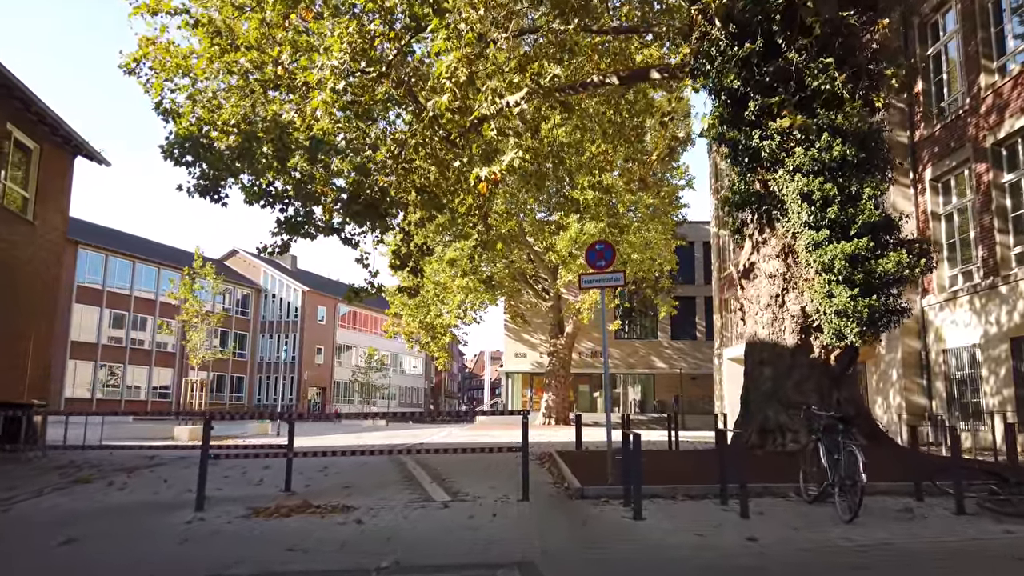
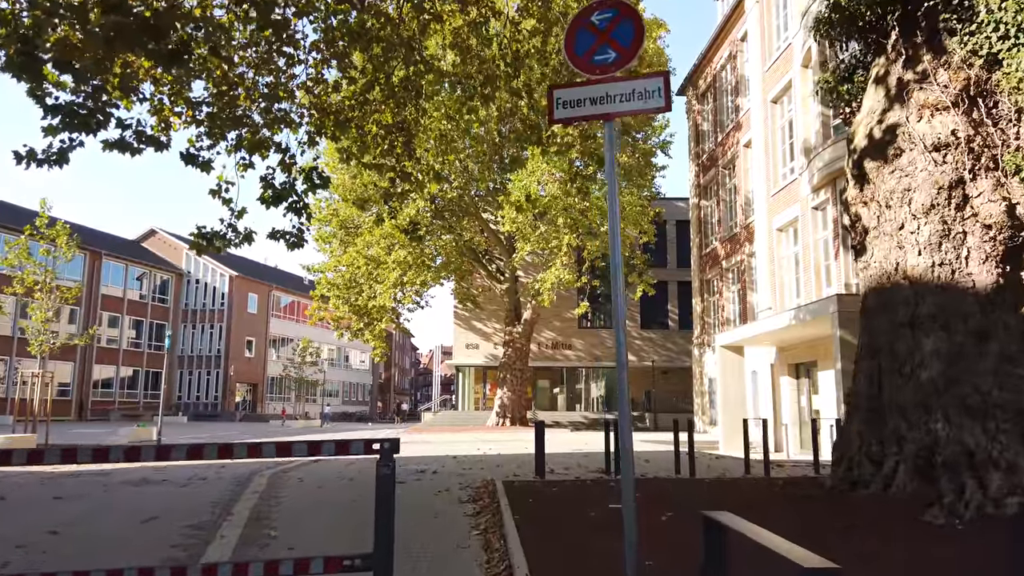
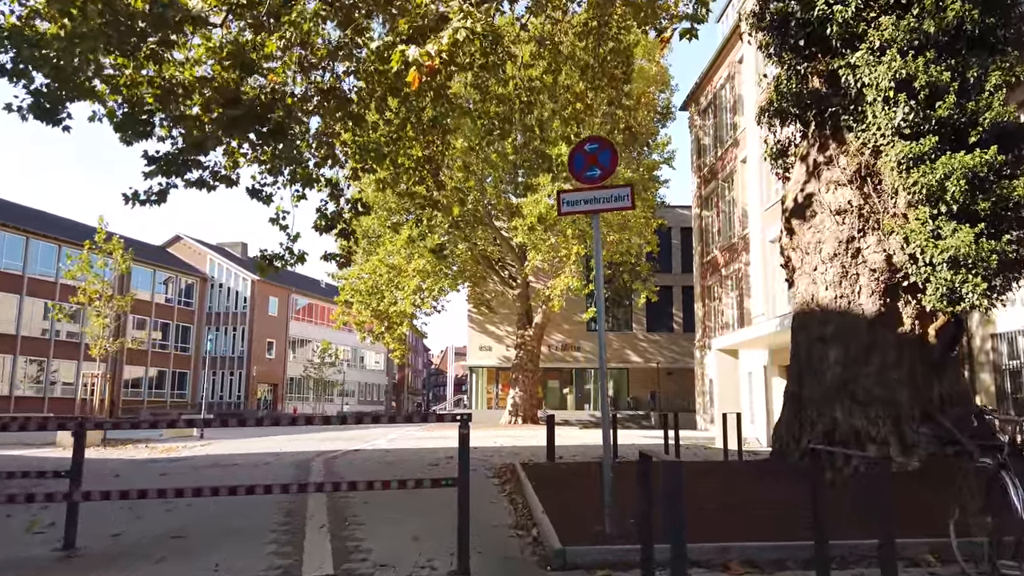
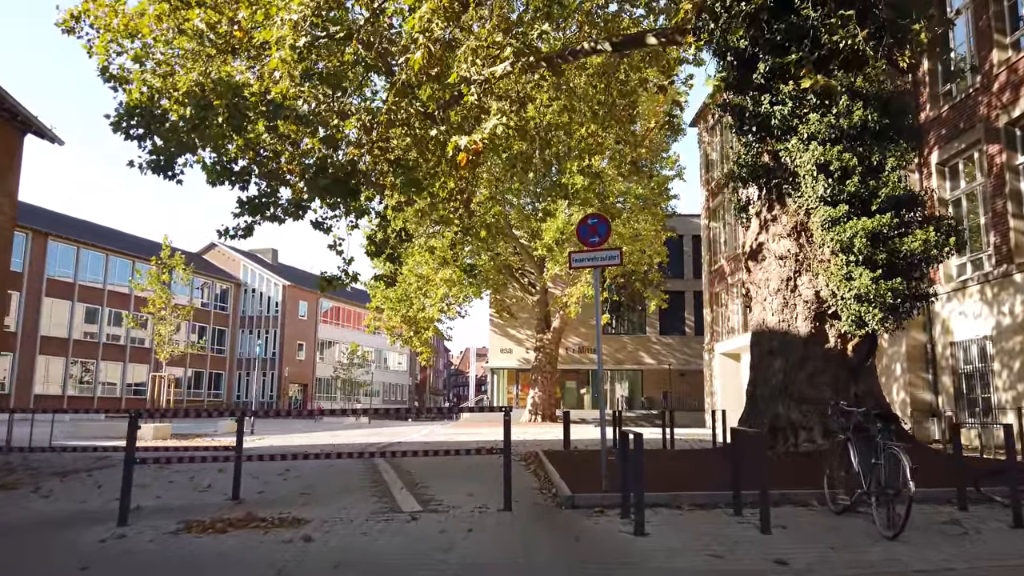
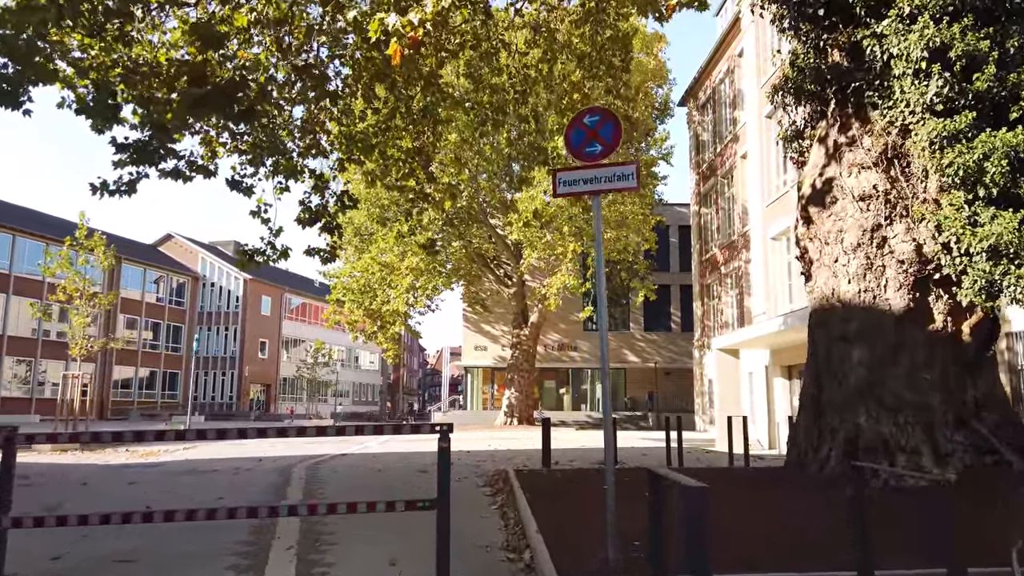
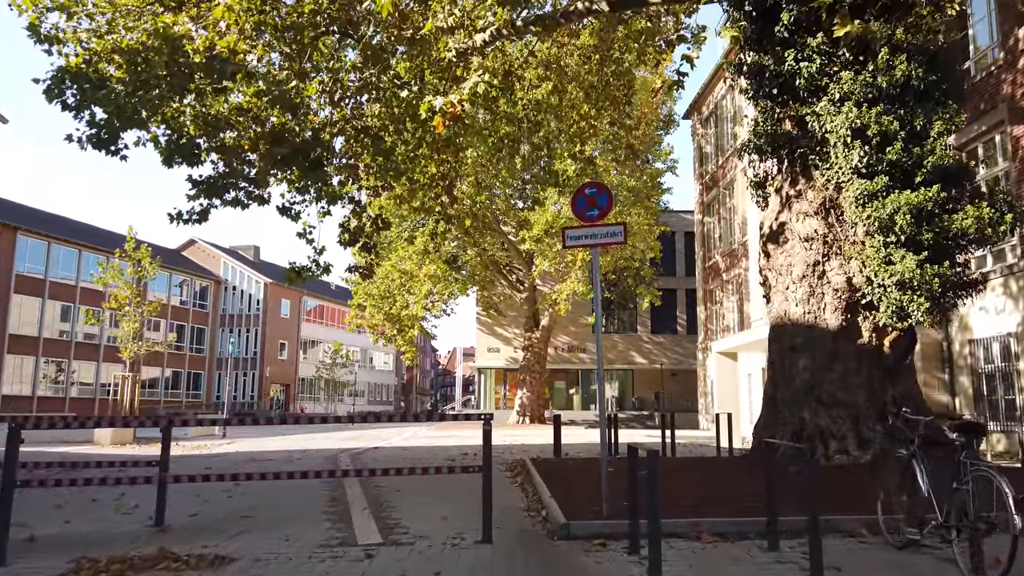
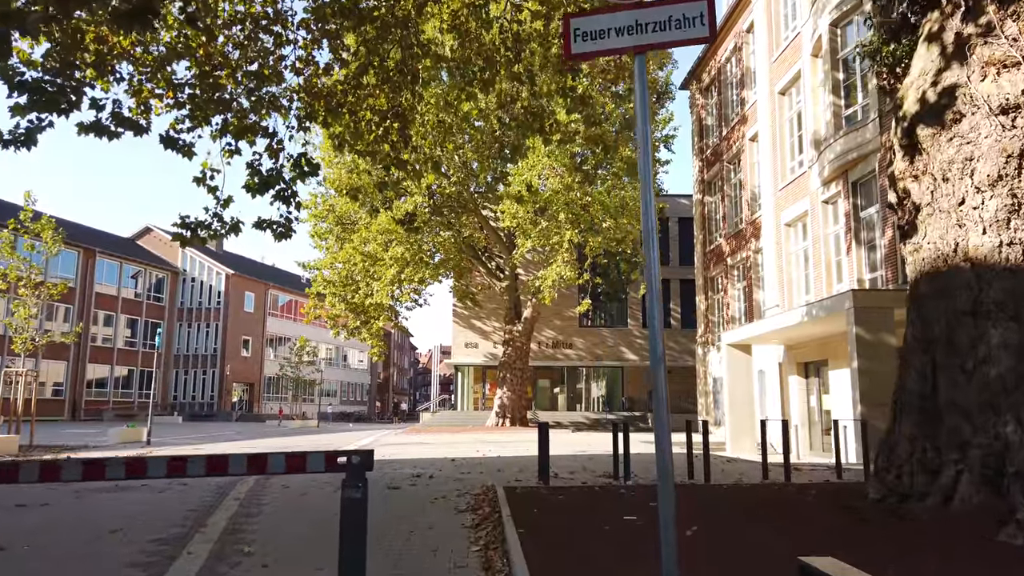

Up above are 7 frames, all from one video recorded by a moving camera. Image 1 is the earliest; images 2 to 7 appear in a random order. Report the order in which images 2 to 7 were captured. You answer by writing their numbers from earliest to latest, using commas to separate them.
4, 6, 3, 5, 2, 7
